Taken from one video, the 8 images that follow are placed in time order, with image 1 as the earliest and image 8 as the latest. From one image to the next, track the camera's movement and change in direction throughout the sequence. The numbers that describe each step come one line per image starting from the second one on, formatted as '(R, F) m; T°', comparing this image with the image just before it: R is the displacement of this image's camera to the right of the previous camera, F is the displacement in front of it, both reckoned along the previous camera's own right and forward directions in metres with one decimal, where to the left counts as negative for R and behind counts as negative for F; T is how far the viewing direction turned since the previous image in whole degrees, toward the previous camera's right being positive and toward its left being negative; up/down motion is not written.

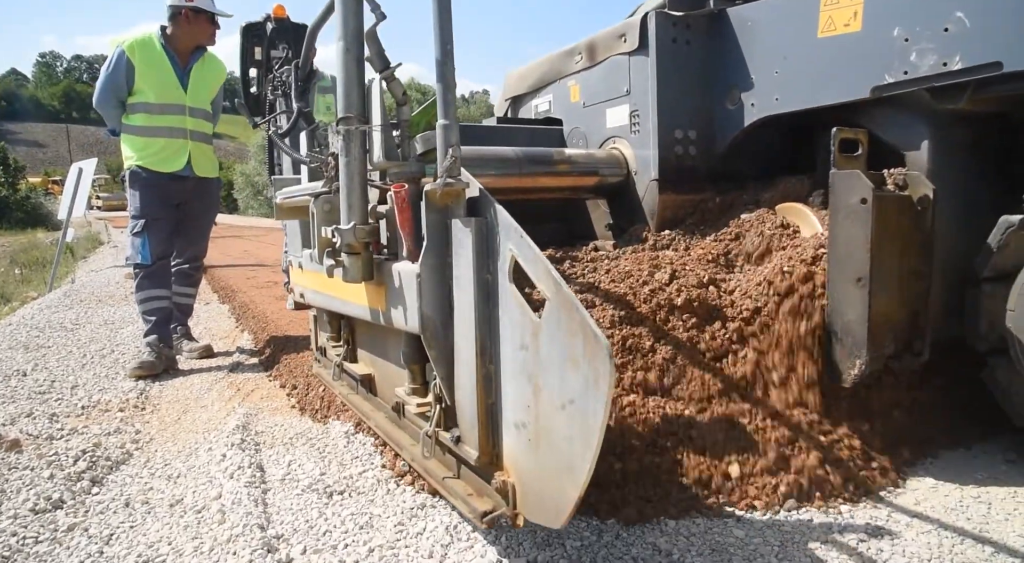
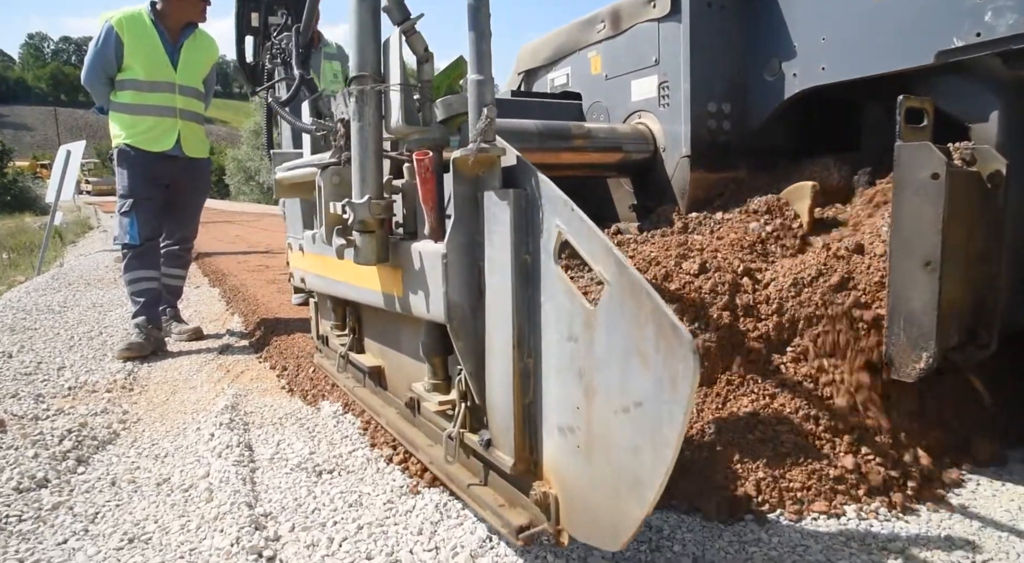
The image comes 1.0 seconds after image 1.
(-0.1, +0.3) m; +1°
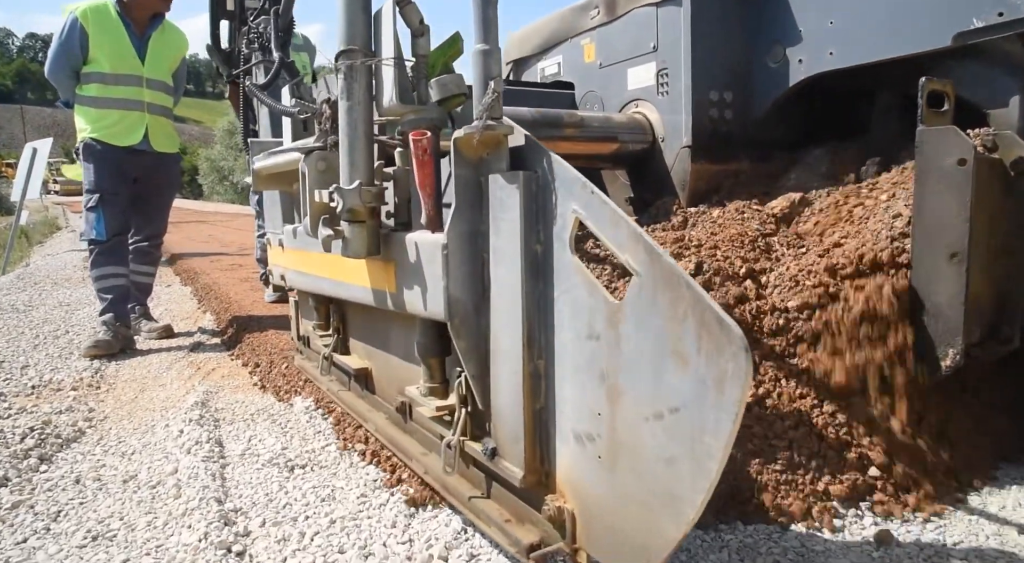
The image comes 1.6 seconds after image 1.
(-0.1, +0.2) m; +2°
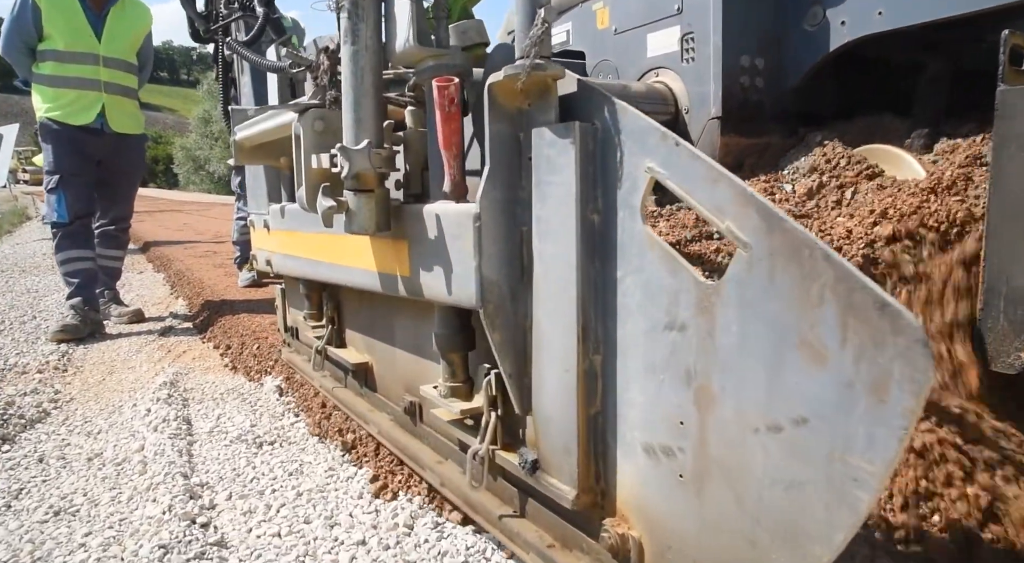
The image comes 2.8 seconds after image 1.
(-0.1, +0.3) m; +2°
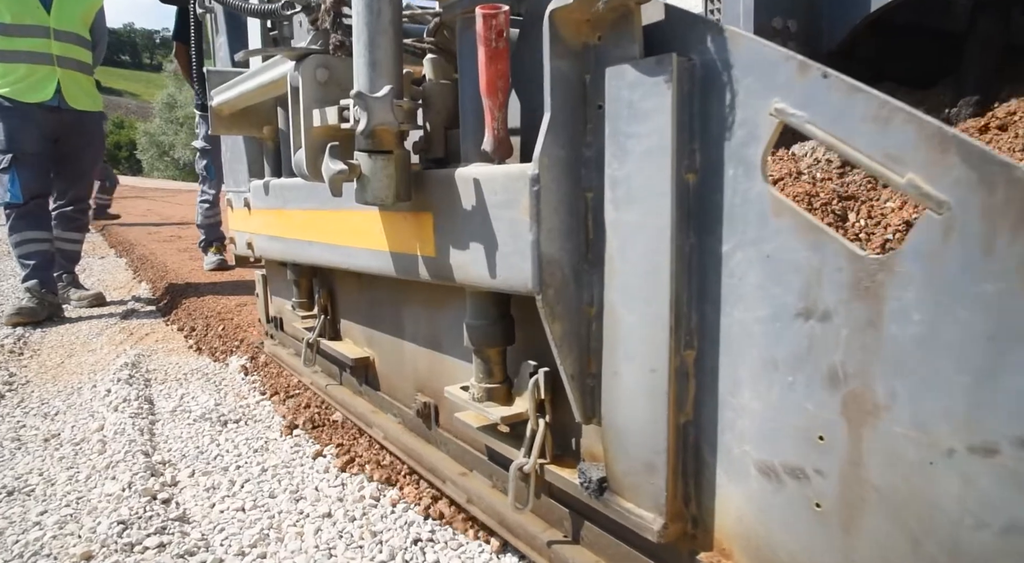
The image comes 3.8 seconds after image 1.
(-0.2, +0.3) m; +2°
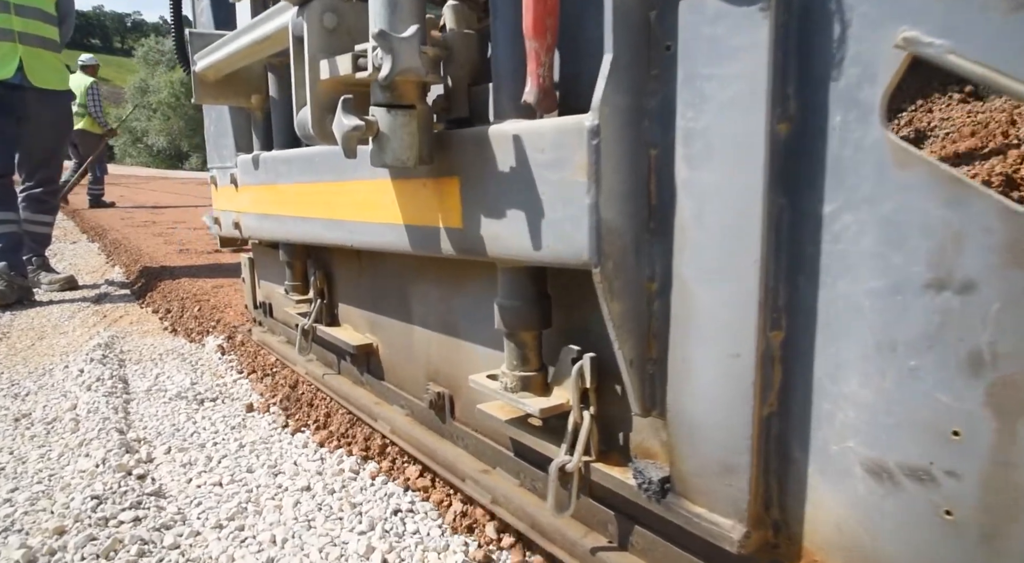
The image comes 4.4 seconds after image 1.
(-0.1, +0.2) m; +2°
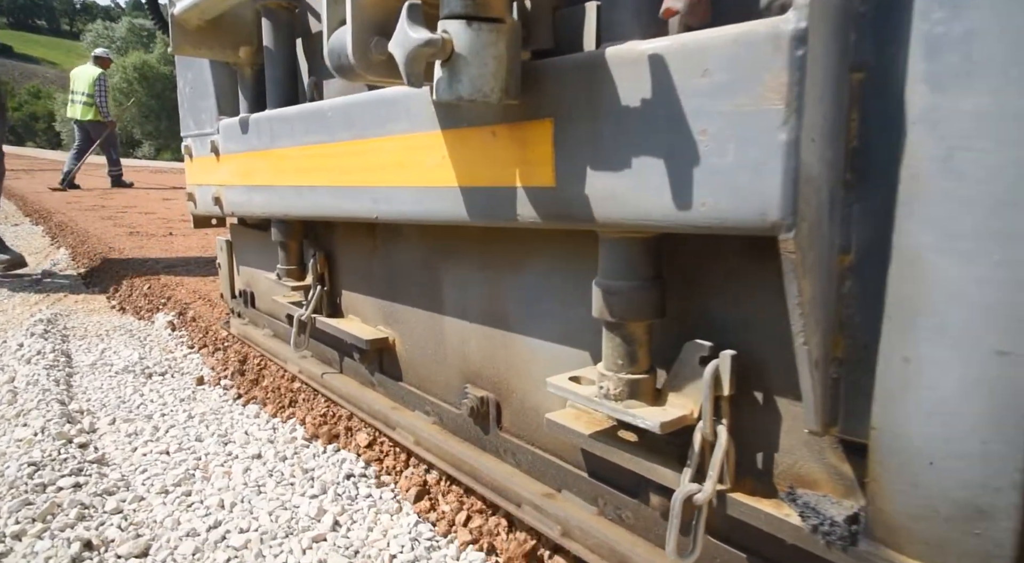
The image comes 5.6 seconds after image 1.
(-0.2, +0.3) m; +3°
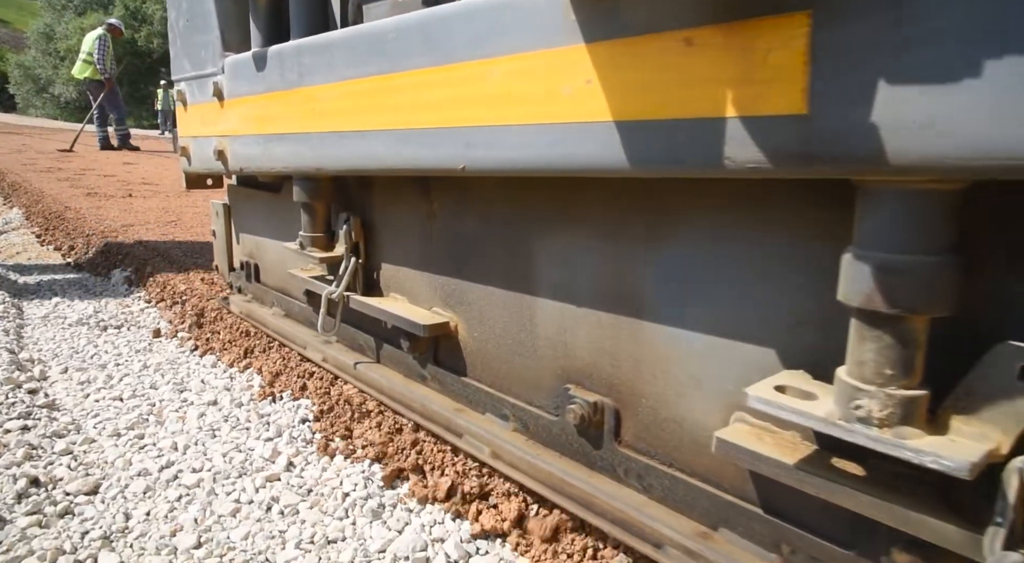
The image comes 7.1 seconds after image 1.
(-0.3, +0.4) m; +3°
